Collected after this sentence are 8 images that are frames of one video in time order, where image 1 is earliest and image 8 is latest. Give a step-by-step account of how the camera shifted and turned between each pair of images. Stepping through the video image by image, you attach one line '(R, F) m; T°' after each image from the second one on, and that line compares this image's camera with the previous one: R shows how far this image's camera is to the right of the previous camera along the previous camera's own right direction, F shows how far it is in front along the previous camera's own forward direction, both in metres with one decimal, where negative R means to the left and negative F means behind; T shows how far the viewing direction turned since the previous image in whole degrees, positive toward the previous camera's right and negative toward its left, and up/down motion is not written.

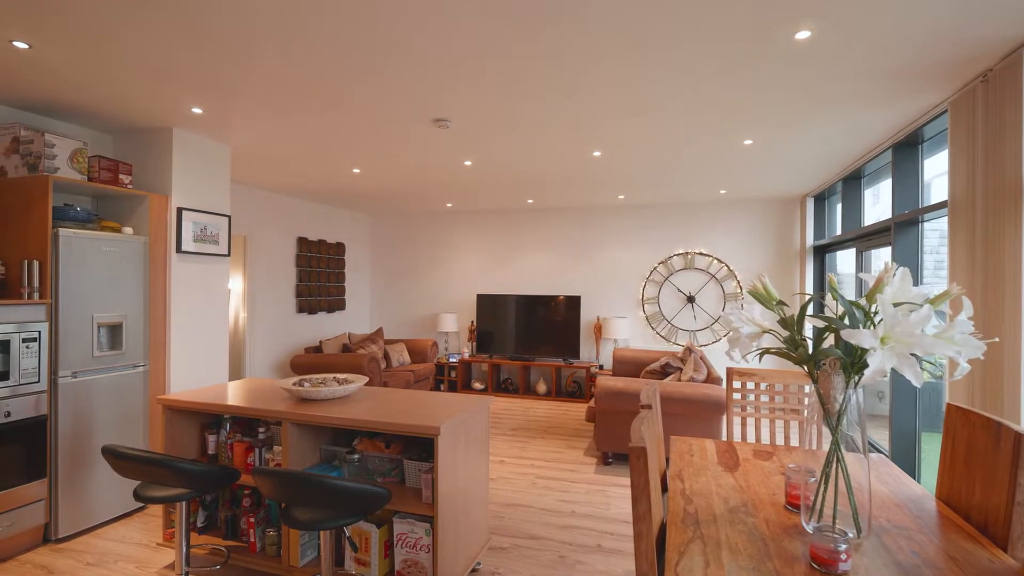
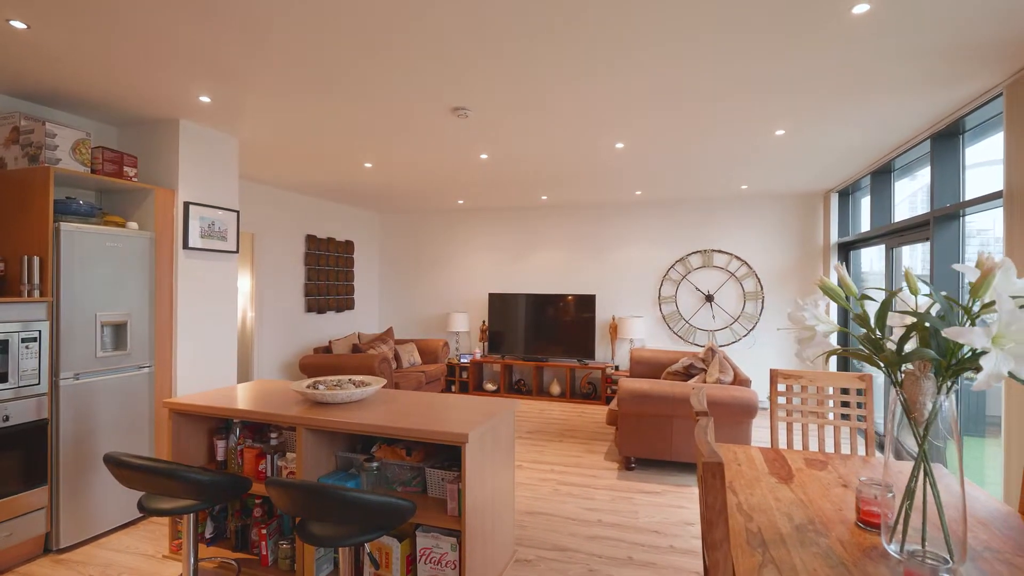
(-0.1, +0.1) m; 0°
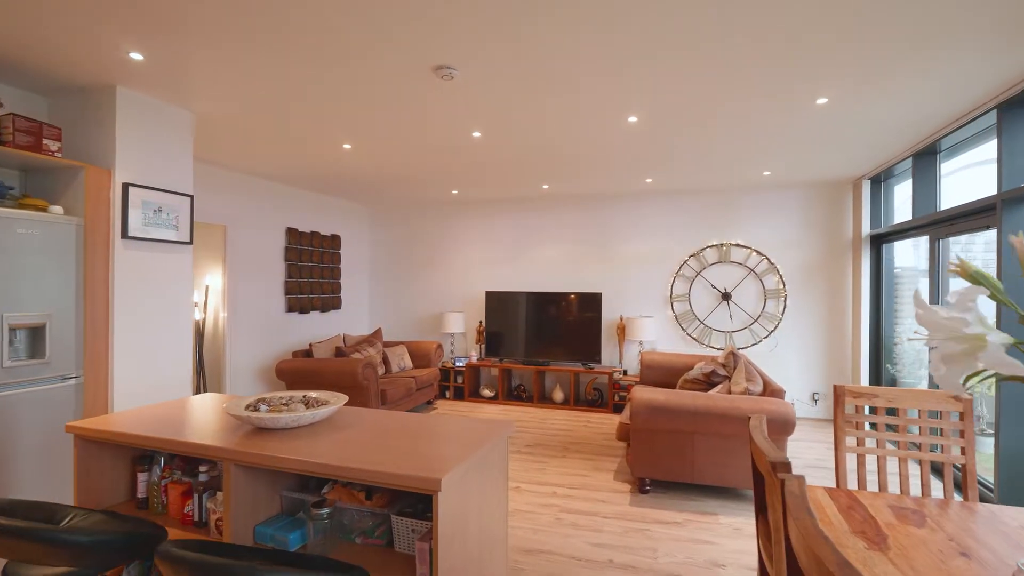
(0.0, +0.5) m; 0°
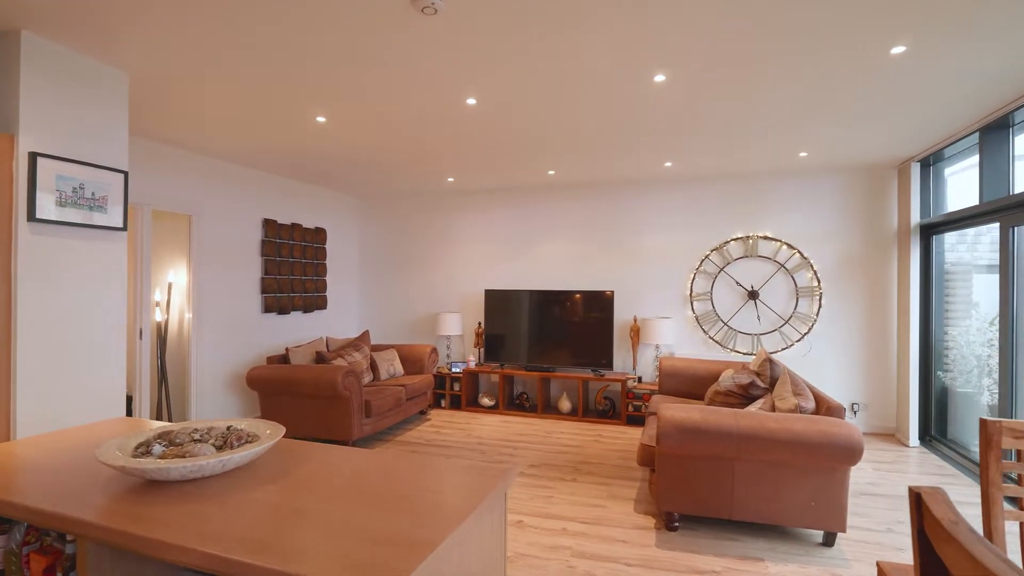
(0.0, +0.5) m; 0°
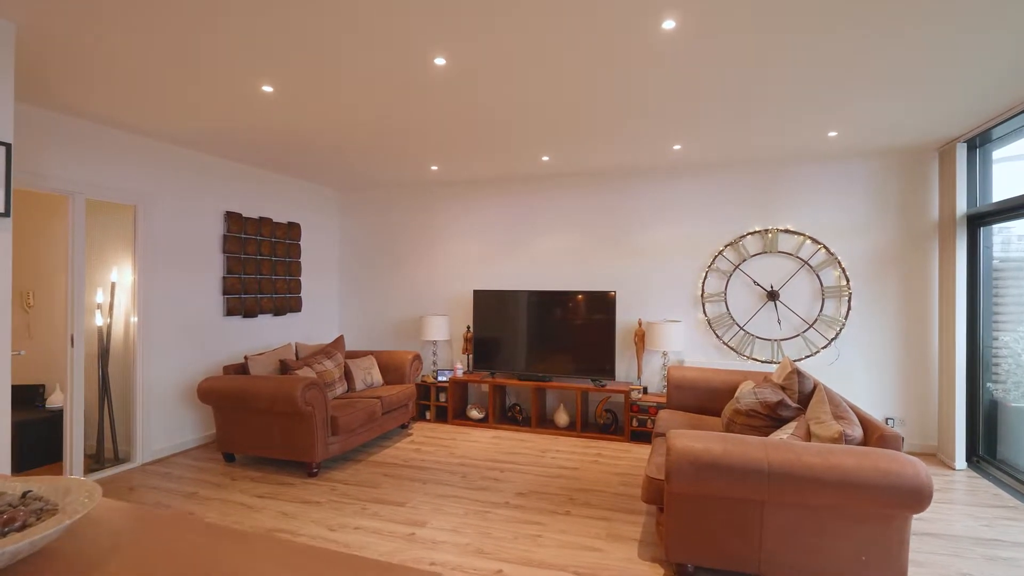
(+0.1, +0.5) m; -1°
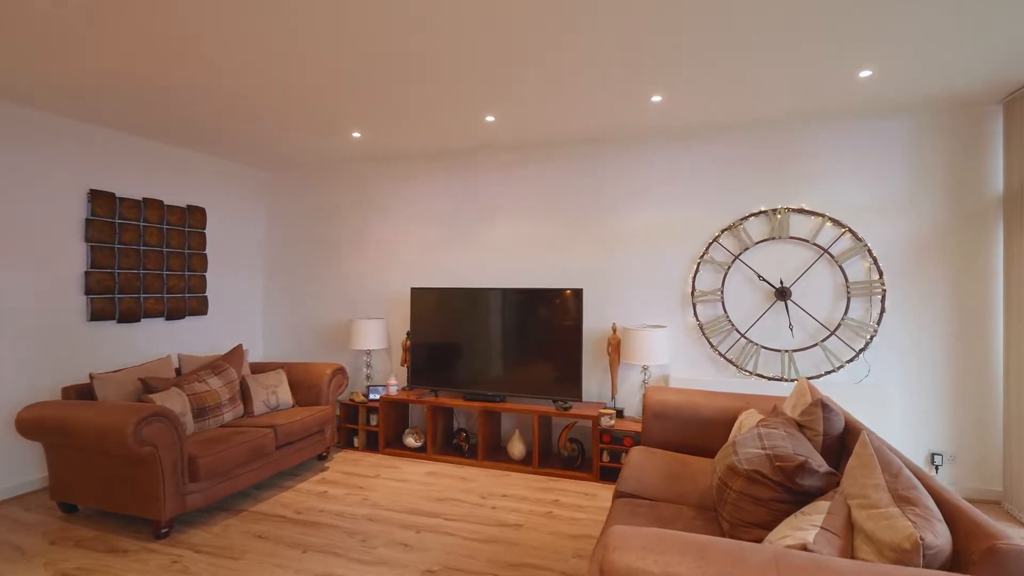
(+0.5, +0.9) m; -1°
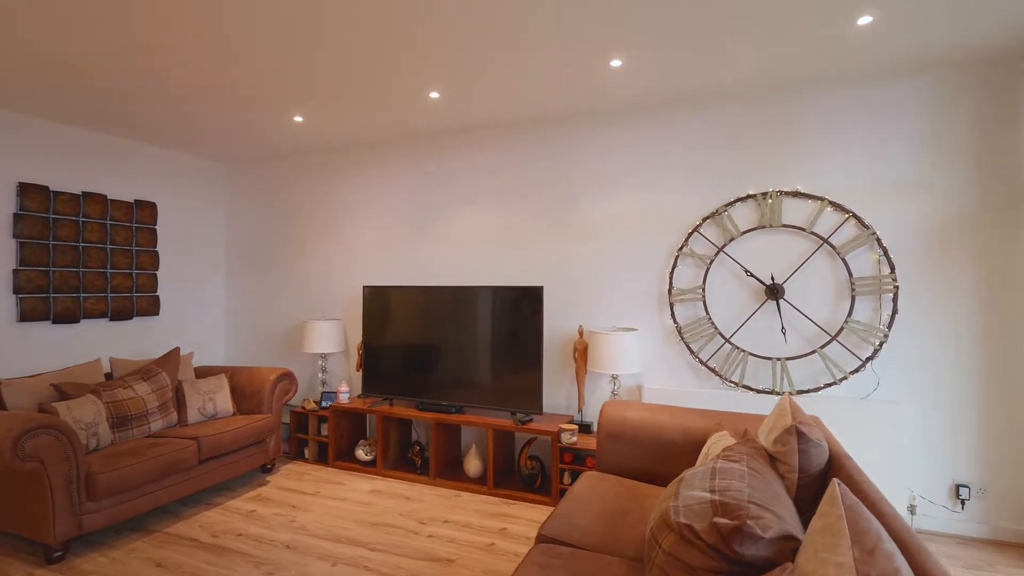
(+0.5, +0.4) m; -3°
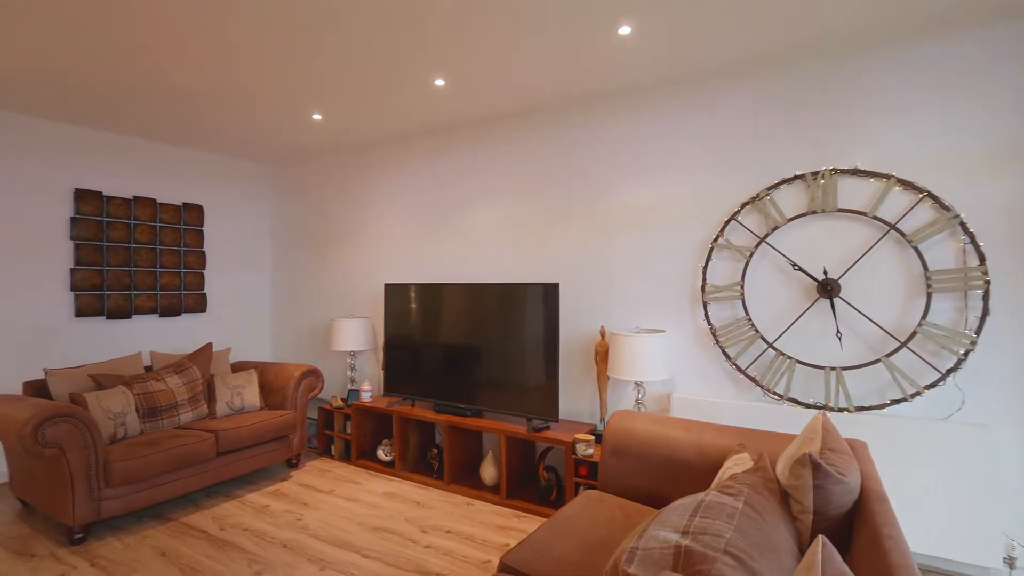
(+0.3, +0.2) m; -9°
